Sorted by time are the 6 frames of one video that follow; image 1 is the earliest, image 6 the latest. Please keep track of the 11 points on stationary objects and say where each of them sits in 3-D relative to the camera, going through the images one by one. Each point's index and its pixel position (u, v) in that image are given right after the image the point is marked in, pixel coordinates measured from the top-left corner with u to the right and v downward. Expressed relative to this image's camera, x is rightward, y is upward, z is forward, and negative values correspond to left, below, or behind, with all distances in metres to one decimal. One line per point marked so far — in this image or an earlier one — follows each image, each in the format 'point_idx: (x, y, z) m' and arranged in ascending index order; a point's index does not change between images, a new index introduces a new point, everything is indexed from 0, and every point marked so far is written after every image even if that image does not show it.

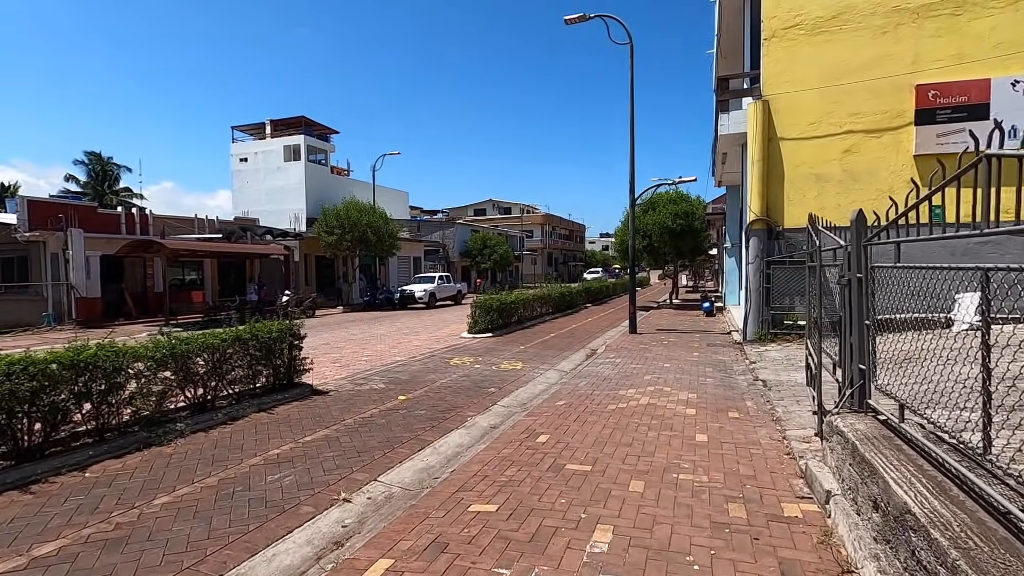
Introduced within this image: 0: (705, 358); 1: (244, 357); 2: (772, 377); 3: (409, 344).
0: (+4.1, -1.5, +11.2) m
1: (-3.8, -1.0, +7.4) m
2: (+4.4, -1.5, +8.9) m
3: (-2.8, -1.5, +14.1) m
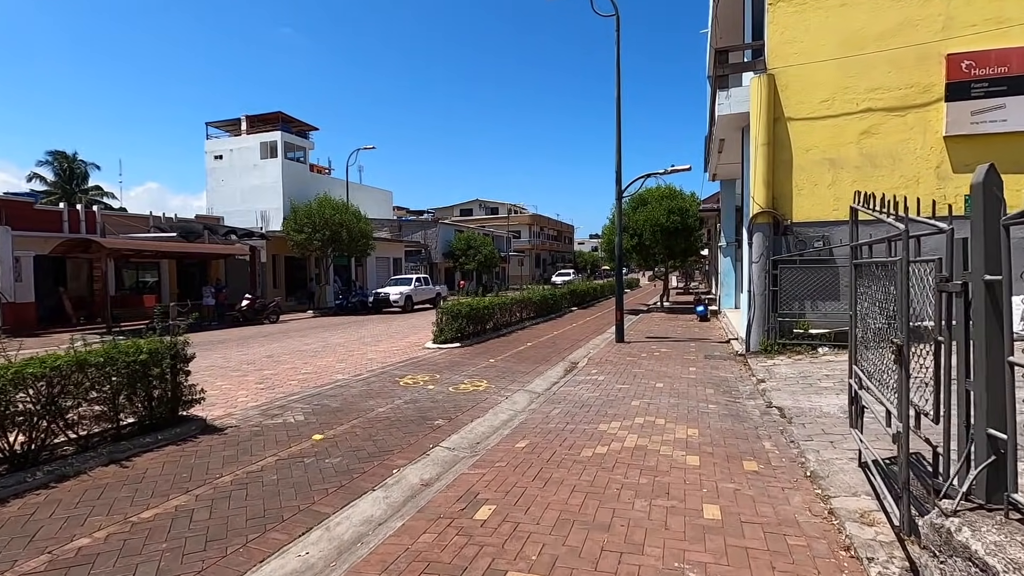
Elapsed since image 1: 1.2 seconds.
0: (+3.4, -1.6, +9.5) m
1: (-4.3, -1.0, +5.5) m
2: (+3.8, -1.6, +7.2) m
3: (-3.5, -1.6, +12.3) m
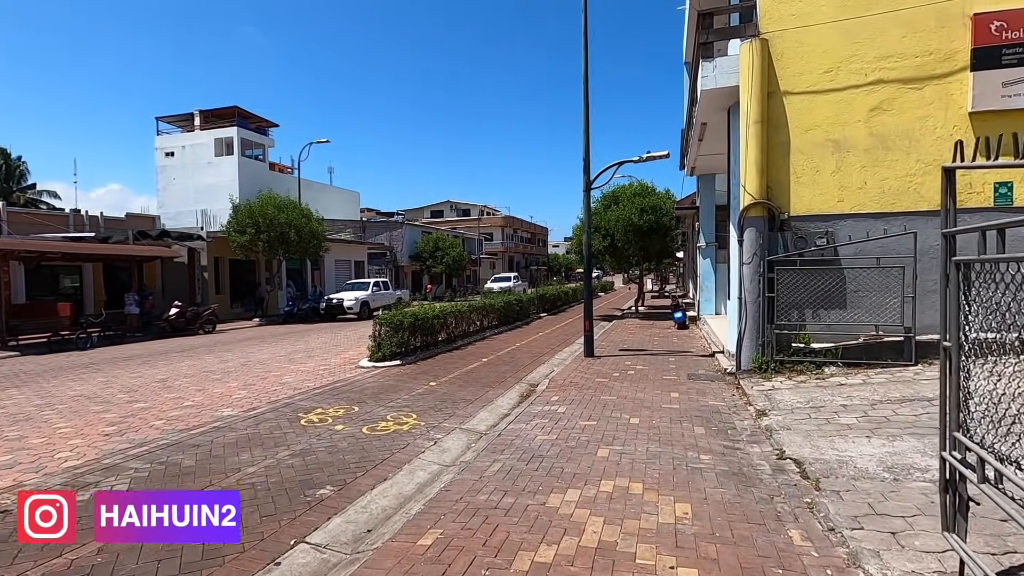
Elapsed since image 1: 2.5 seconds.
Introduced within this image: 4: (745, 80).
0: (+2.5, -1.7, +7.6) m
1: (-5.1, -1.2, +3.3) m
2: (+3.0, -1.7, +5.3) m
3: (-4.5, -1.7, +10.1) m
4: (+4.1, +3.7, +9.3) m
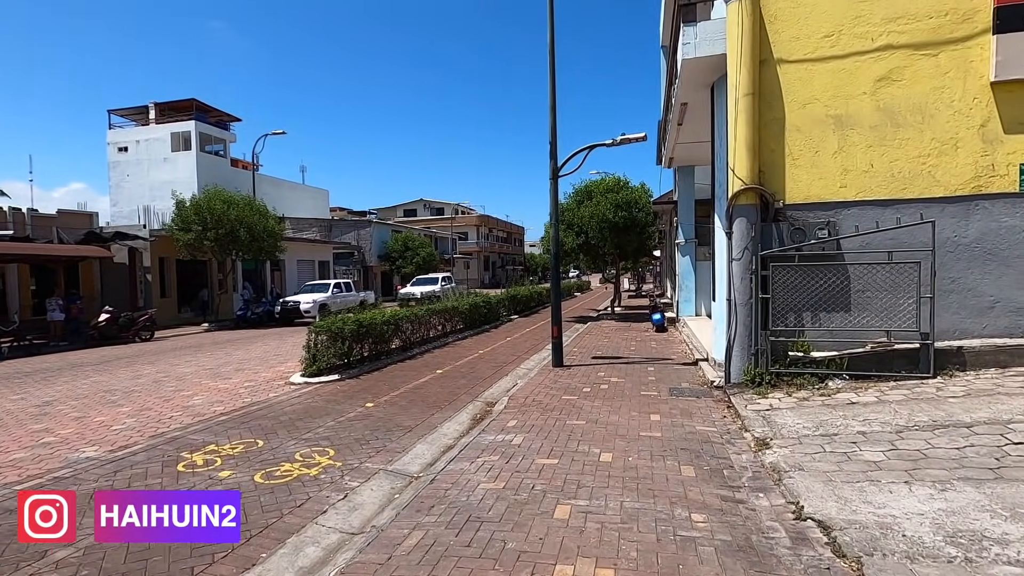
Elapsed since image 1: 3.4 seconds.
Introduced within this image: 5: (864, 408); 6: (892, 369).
0: (+1.9, -1.7, +6.2) m
1: (-5.5, -1.2, +1.6) m
2: (+2.4, -1.7, +3.9) m
3: (-5.2, -1.8, +8.4) m
4: (+3.3, +3.7, +8.0) m
5: (+4.2, -1.4, +6.3) m
6: (+5.3, -1.1, +7.4) m
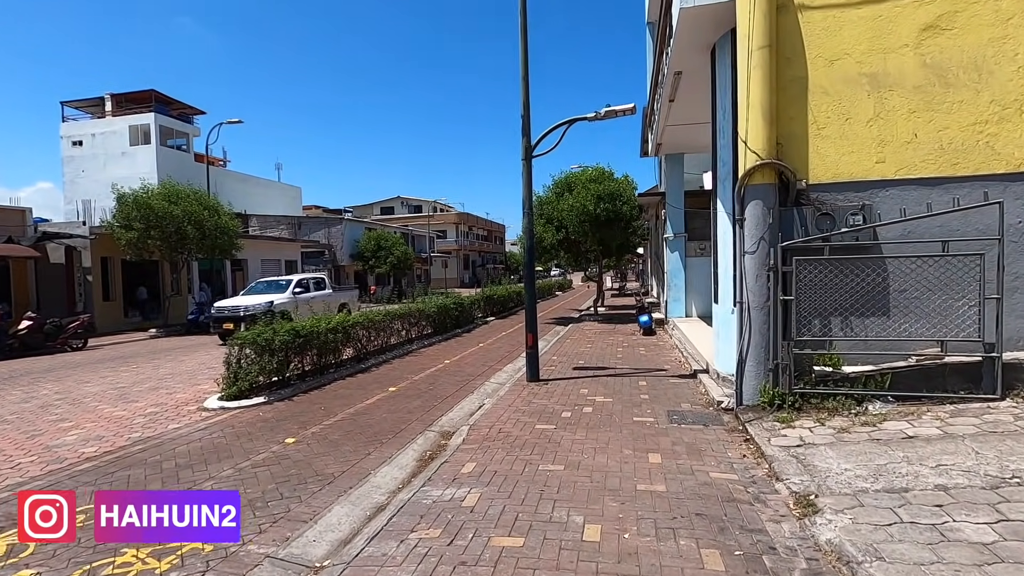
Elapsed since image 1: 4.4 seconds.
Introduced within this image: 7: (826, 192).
0: (+1.5, -1.7, +4.6) m
1: (-5.8, -1.3, -0.2) m
2: (+2.1, -1.7, +2.4) m
3: (-5.7, -1.9, +6.6) m
4: (+2.8, +3.7, +6.5) m
5: (+3.8, -1.4, +4.8) m
6: (+4.9, -1.1, +5.9) m
7: (+3.8, +1.2, +6.4) m
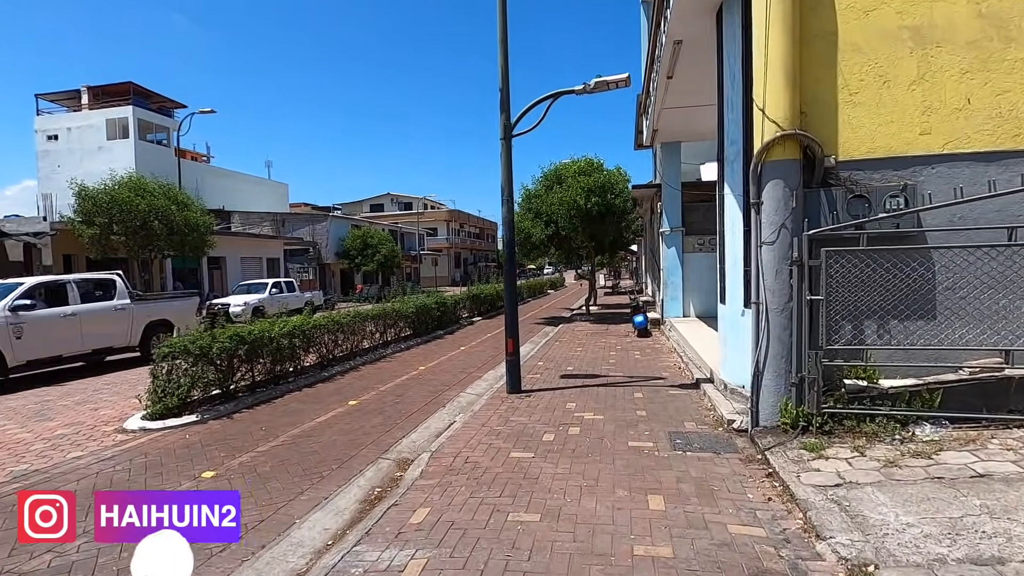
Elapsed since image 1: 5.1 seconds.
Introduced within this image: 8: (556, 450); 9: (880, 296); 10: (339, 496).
0: (+1.2, -1.7, +3.5) m
1: (-6.0, -1.3, -1.4) m
2: (+1.8, -1.7, +1.2) m
3: (-6.0, -1.9, +5.4) m
4: (+2.5, +3.7, +5.4) m
5: (+3.5, -1.4, +3.7) m
6: (+4.6, -1.1, +4.8) m
7: (+3.5, +1.2, +5.3) m
8: (+0.4, -1.6, +5.4) m
9: (+3.6, -0.1, +5.2) m
10: (-1.6, -1.8, +4.7) m
